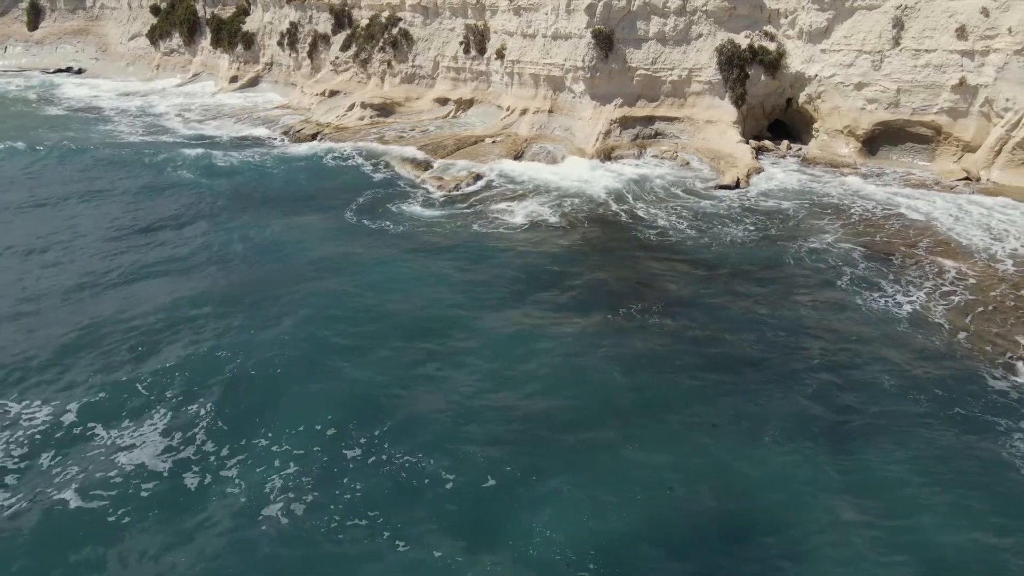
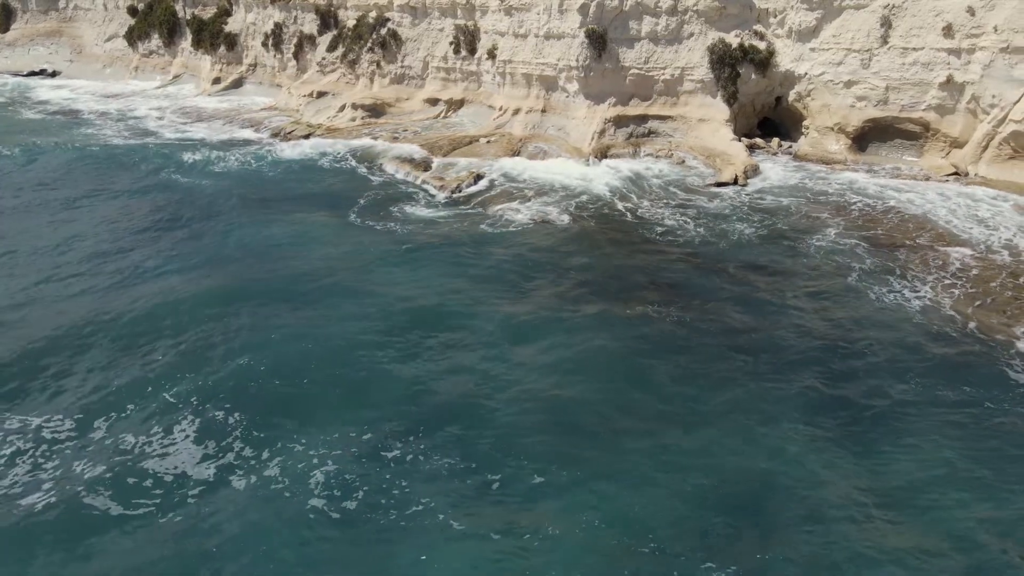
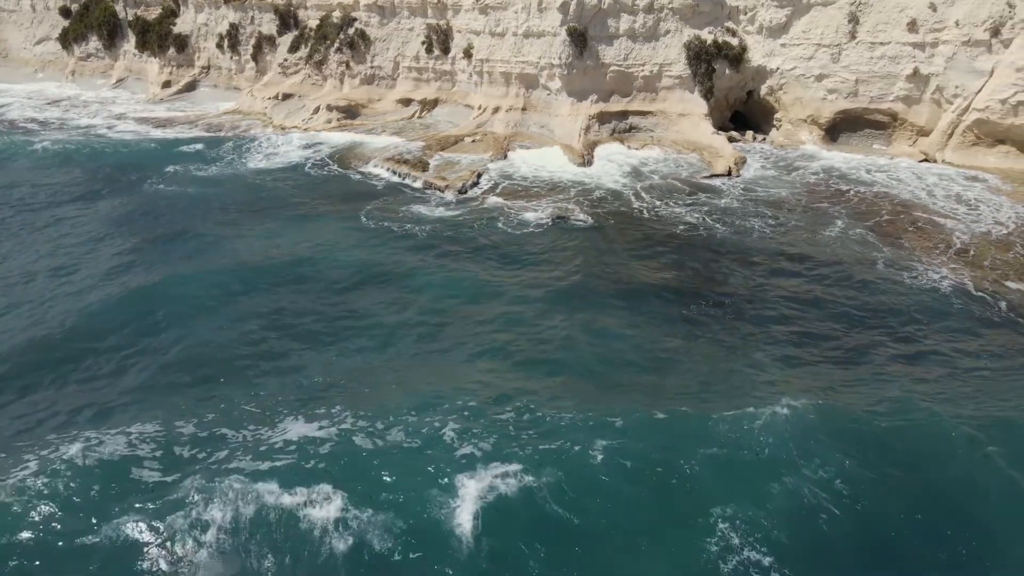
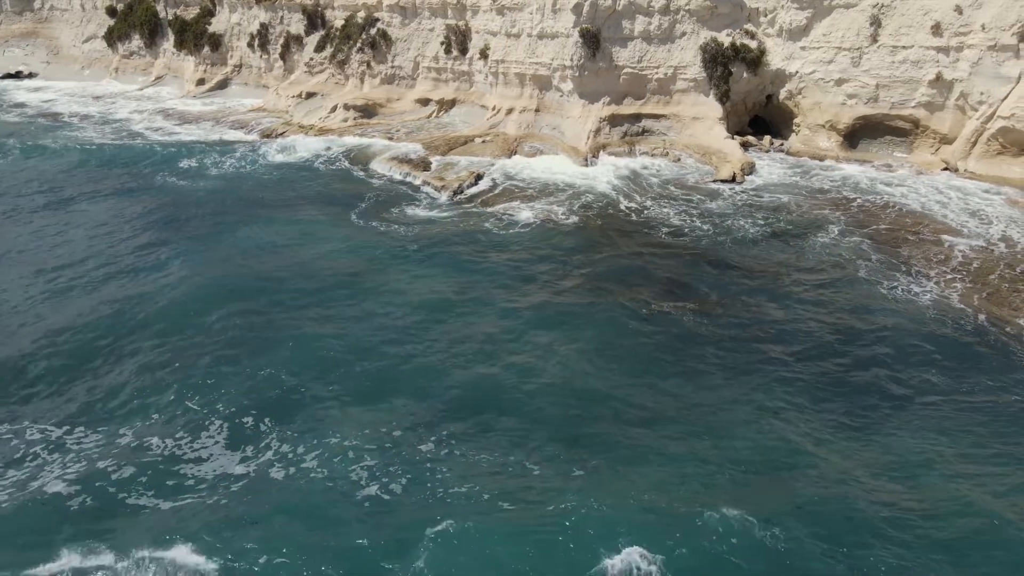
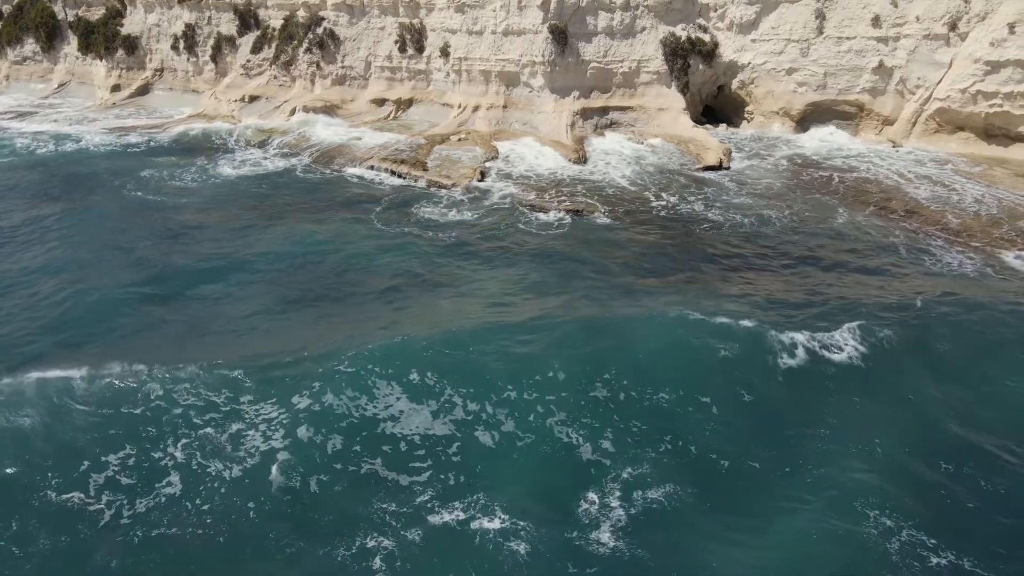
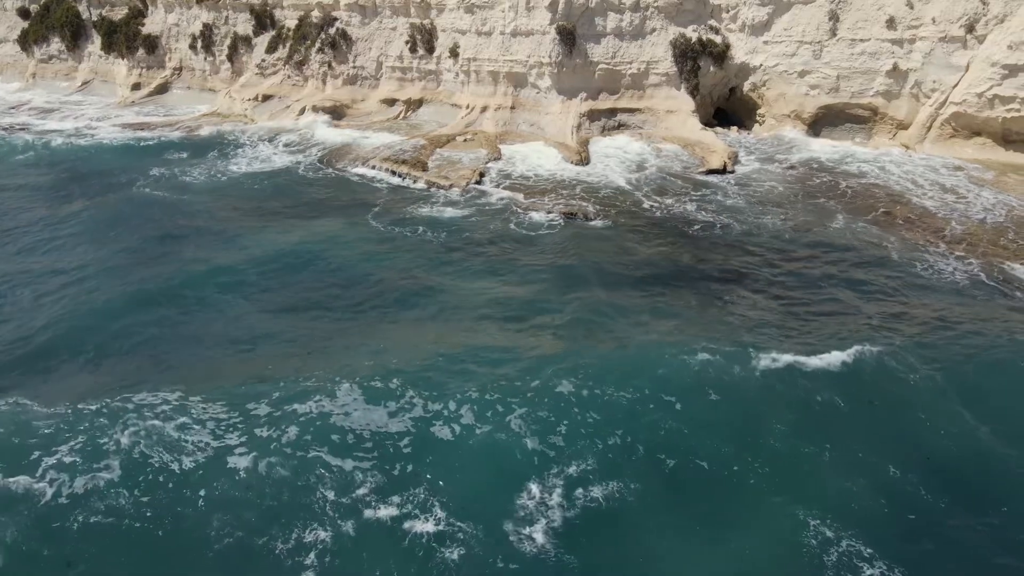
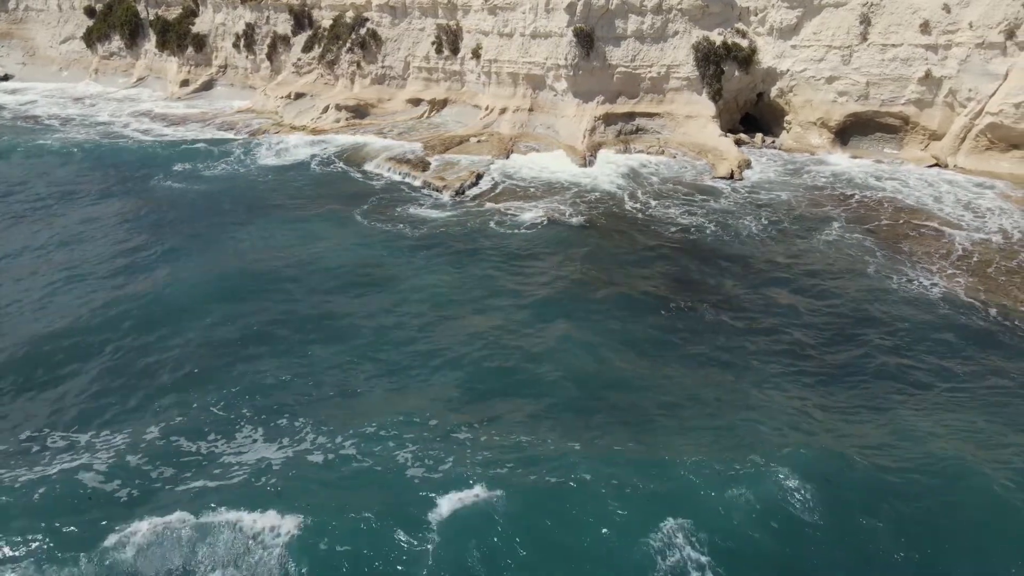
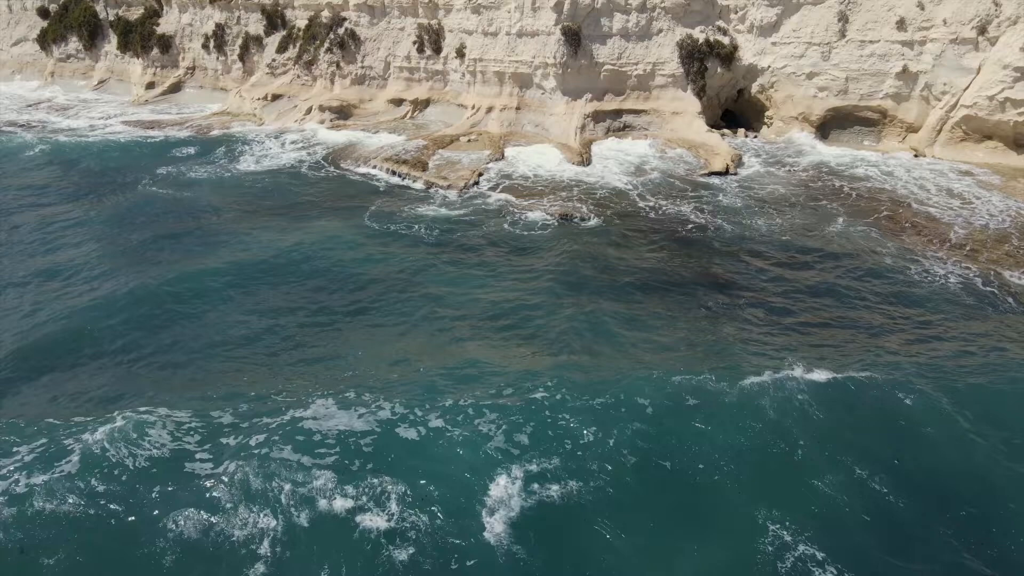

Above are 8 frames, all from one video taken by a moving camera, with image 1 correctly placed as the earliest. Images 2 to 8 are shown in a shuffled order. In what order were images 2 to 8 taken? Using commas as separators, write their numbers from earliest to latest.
2, 4, 7, 3, 8, 6, 5
